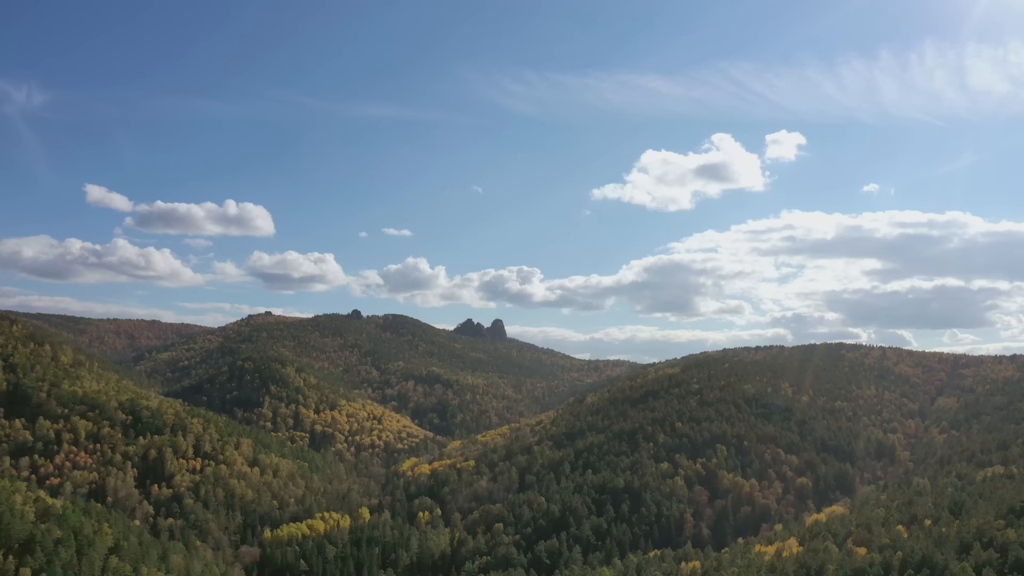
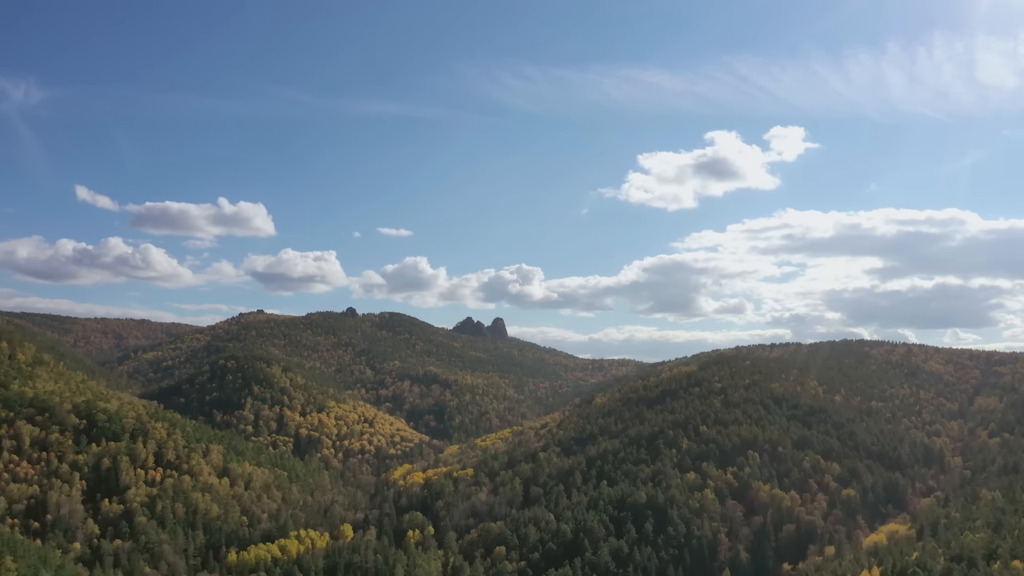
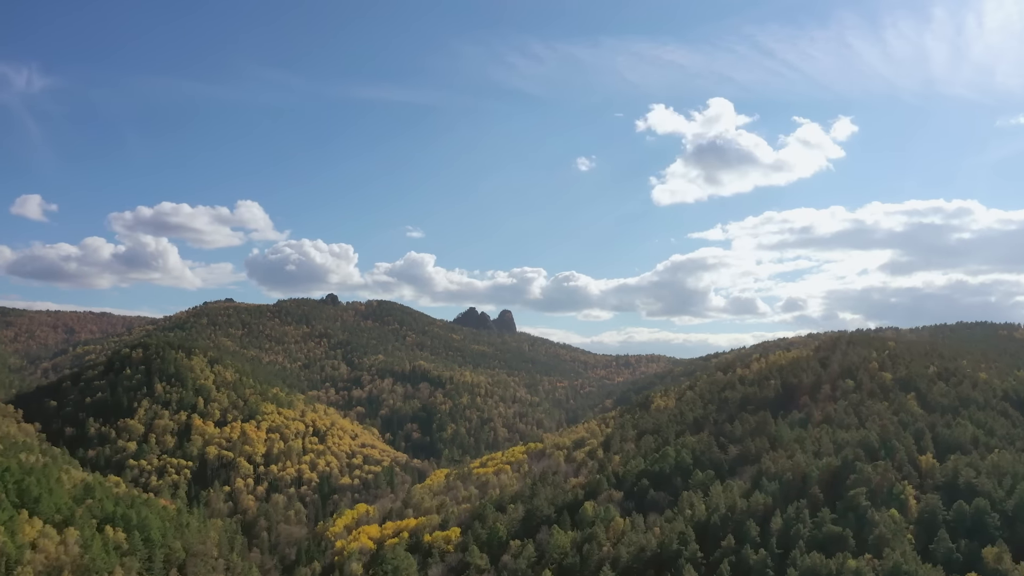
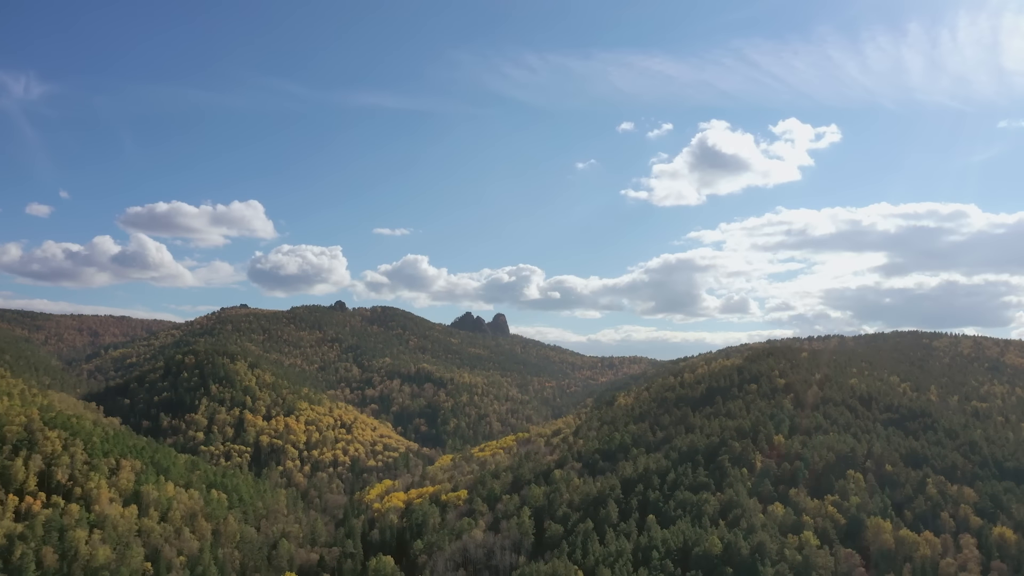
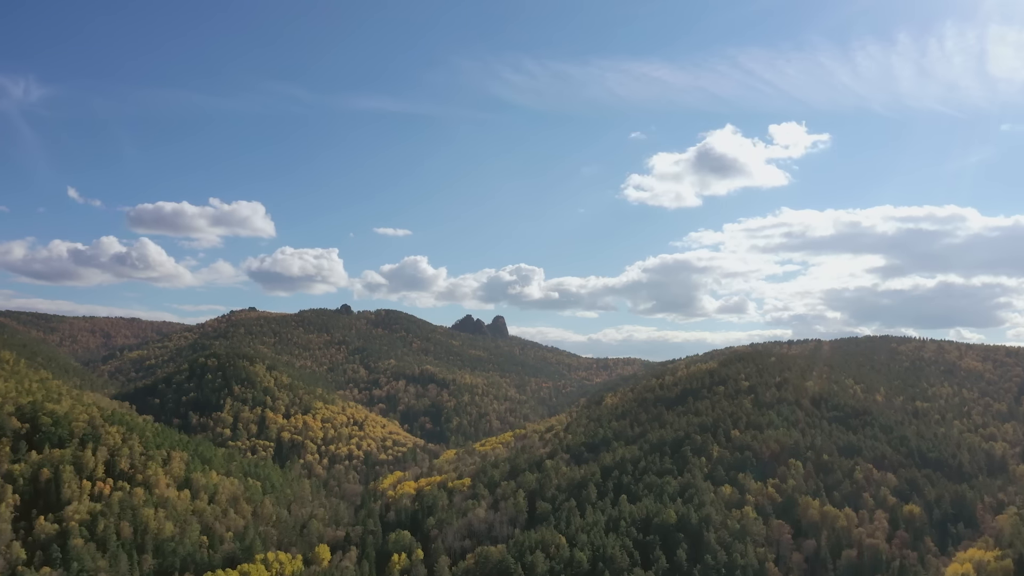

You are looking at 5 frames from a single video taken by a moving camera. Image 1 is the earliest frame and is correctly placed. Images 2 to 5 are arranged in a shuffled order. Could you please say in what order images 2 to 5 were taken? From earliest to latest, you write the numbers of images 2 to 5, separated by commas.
2, 5, 4, 3
